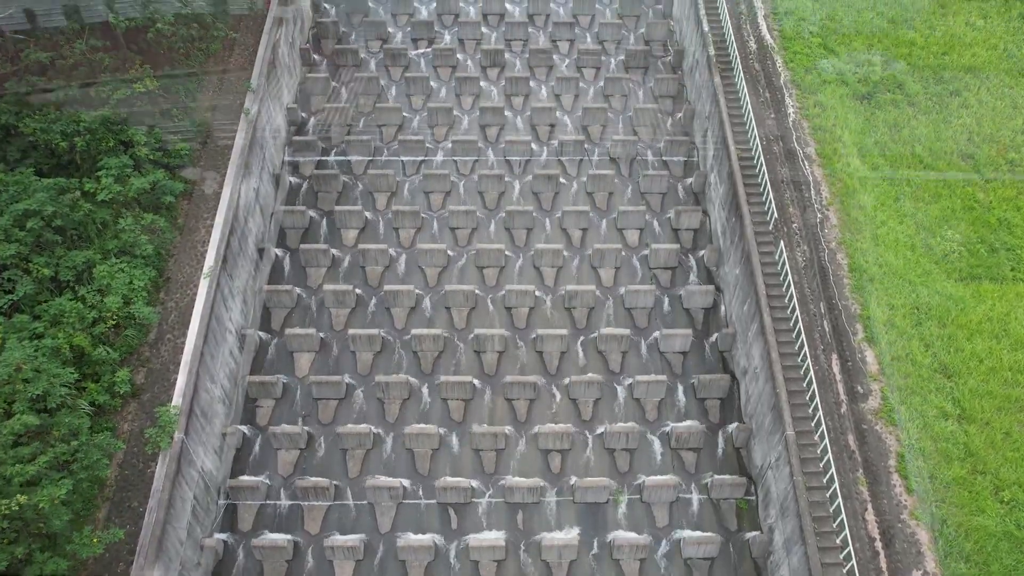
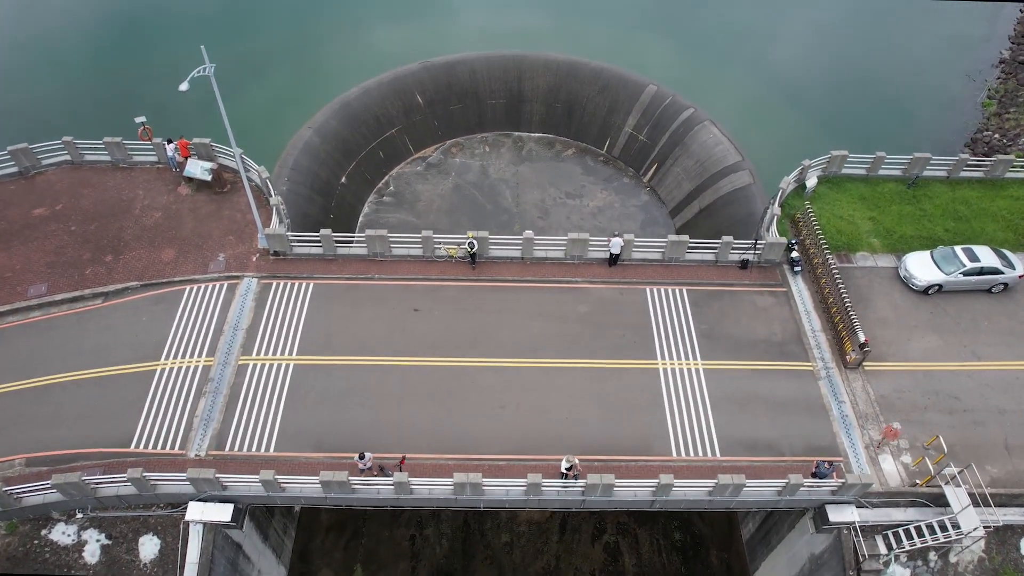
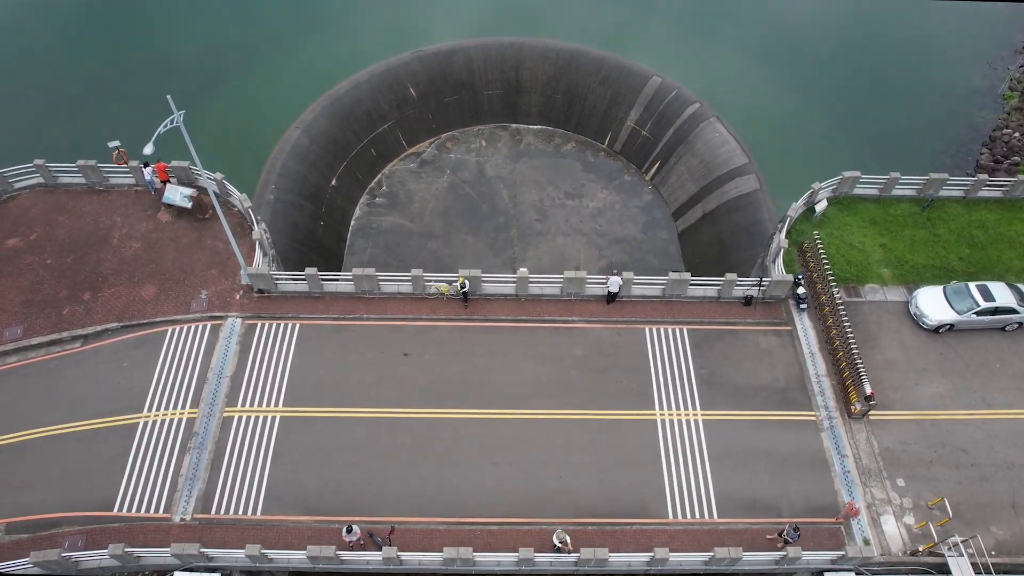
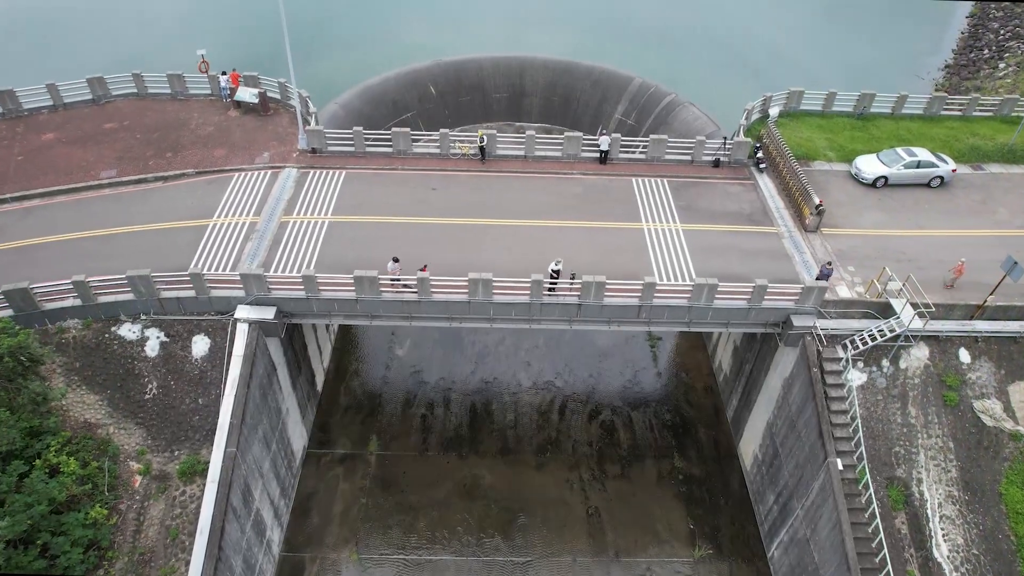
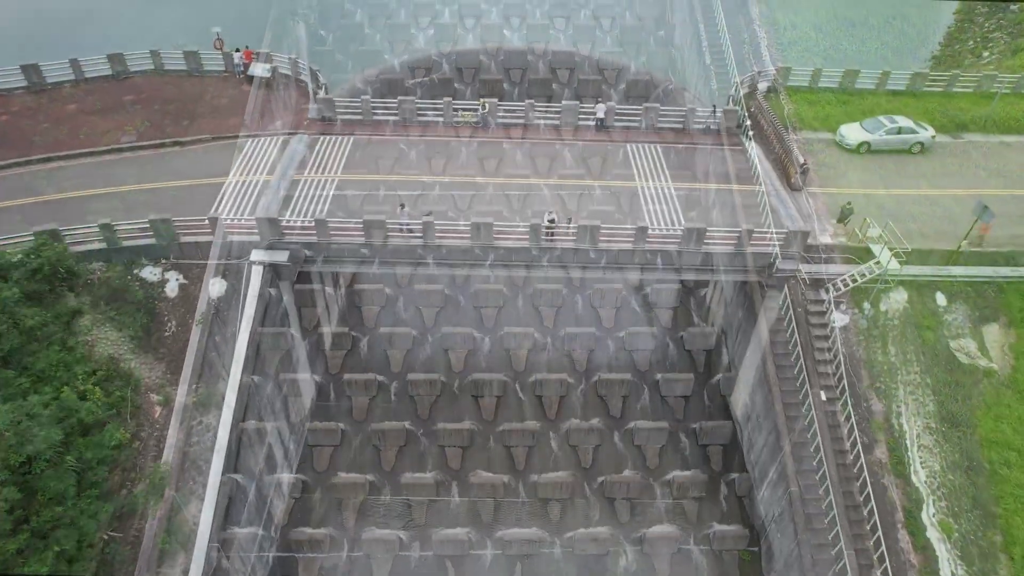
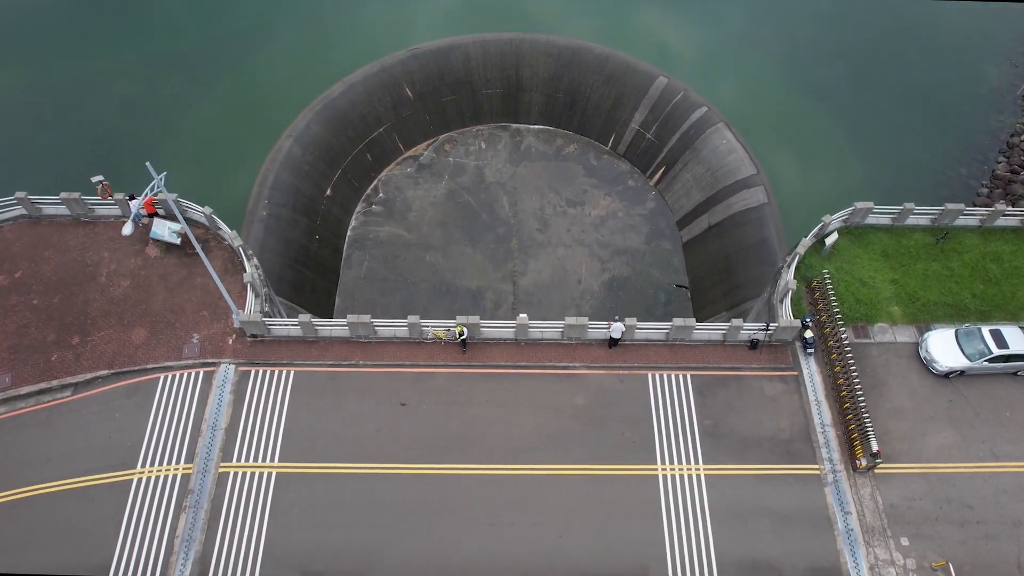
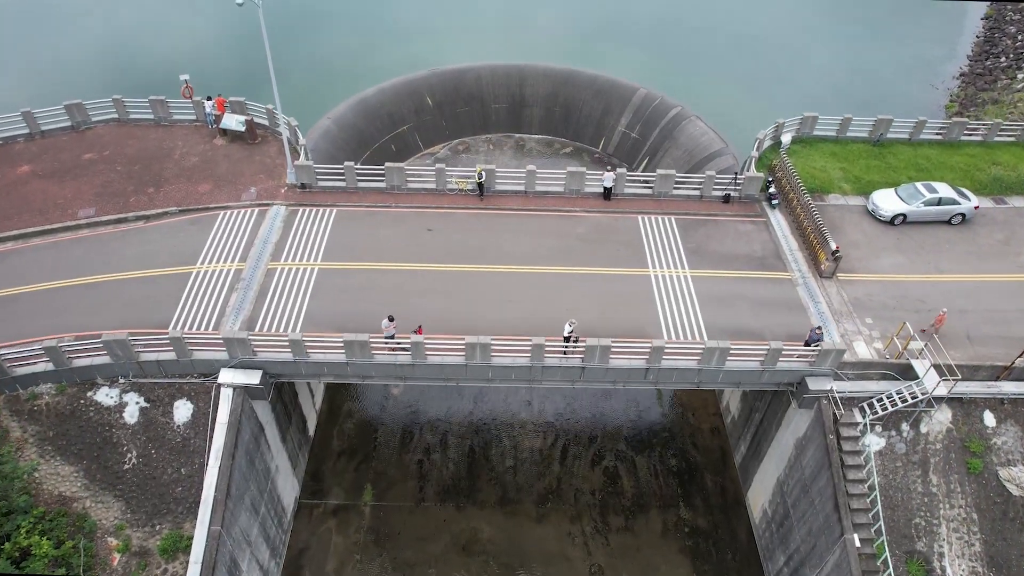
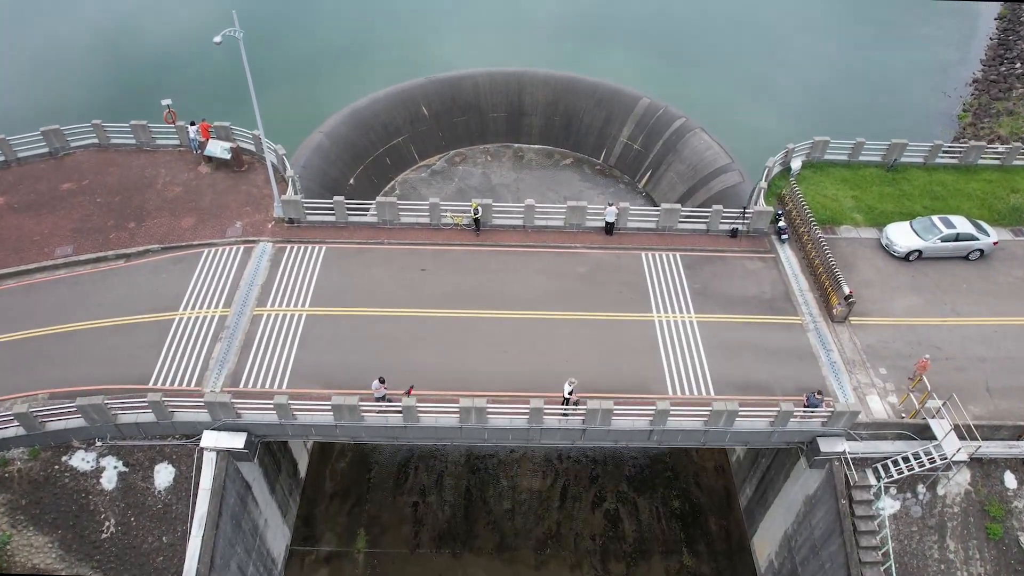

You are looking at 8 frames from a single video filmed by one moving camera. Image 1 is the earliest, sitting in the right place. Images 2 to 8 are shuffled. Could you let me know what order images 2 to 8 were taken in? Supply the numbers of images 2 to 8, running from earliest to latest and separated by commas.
5, 4, 7, 8, 2, 3, 6
